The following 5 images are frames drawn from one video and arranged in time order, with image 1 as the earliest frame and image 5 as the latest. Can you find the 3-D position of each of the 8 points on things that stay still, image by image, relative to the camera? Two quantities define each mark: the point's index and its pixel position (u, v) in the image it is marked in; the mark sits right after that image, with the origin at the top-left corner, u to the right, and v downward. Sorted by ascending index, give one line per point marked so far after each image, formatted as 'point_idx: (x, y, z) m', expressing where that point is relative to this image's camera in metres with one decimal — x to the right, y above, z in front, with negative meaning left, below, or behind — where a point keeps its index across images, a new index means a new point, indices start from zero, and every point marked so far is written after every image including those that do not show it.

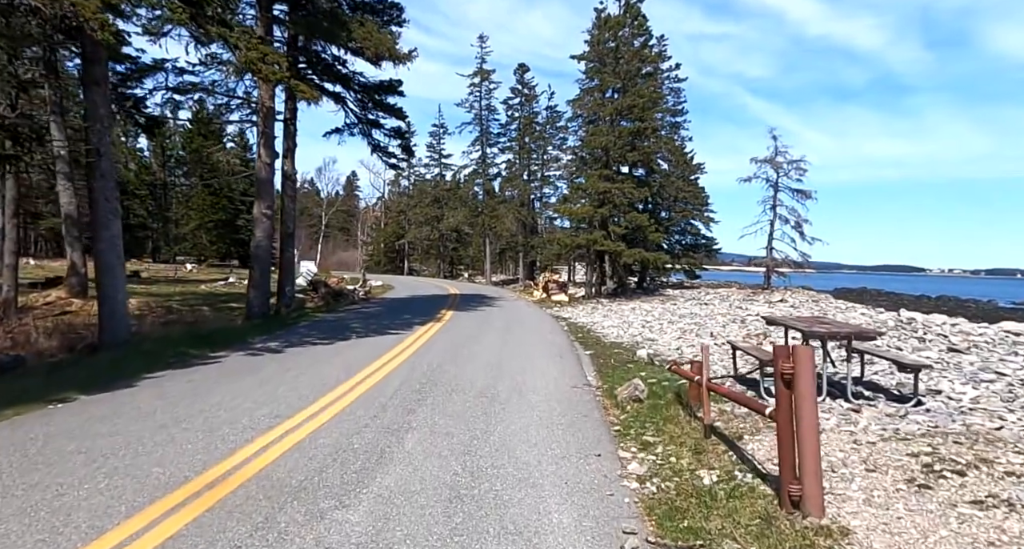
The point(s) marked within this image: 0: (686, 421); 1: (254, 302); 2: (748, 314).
0: (+2.0, -1.6, +6.3) m
1: (-7.3, -0.8, +15.8) m
2: (+7.5, -1.3, +17.7) m
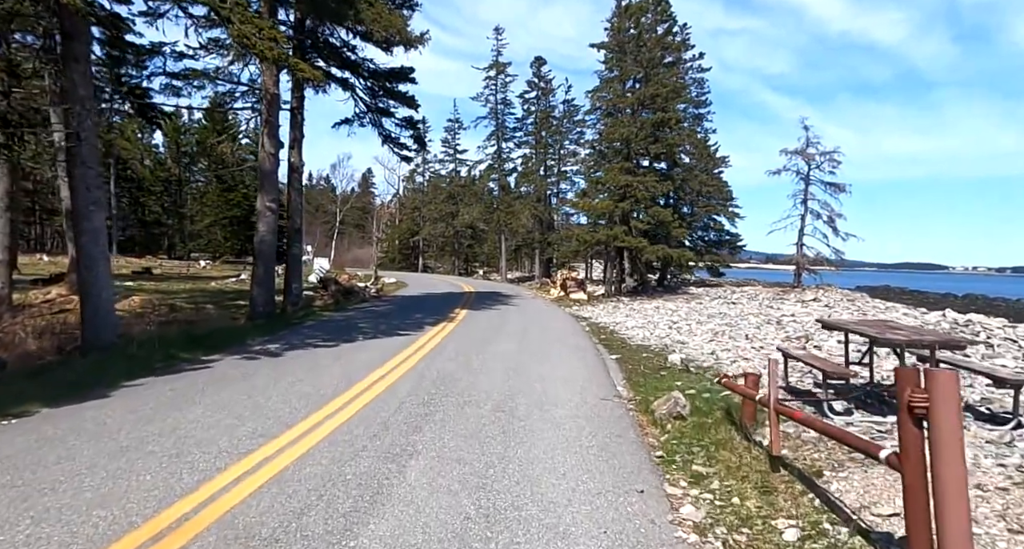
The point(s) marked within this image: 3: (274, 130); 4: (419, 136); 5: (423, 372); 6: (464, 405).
0: (+2.2, -1.6, +5.3) m
1: (-6.8, -0.7, +15.1) m
2: (+8.0, -1.2, +16.5) m
3: (-6.4, +3.8, +15.0) m
4: (-3.2, +4.7, +19.3) m
5: (-1.4, -1.5, +8.7) m
6: (-0.6, -1.6, +7.0) m
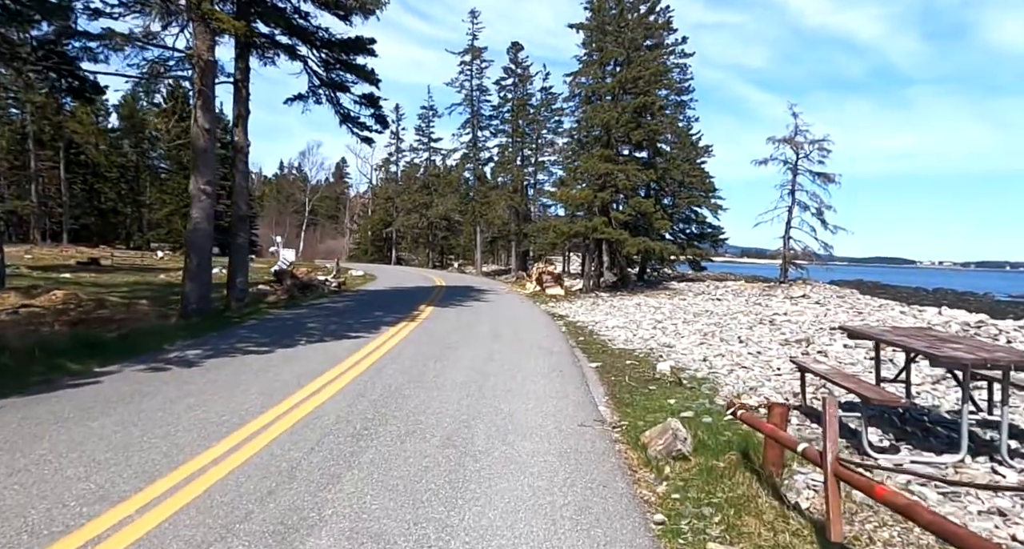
0: (+1.8, -1.6, +3.9) m
1: (-7.6, -0.5, +13.3) m
2: (+7.2, -1.1, +15.3) m
3: (-7.1, +4.0, +13.1) m
4: (-4.1, +5.0, +17.5) m
5: (-1.9, -1.5, +7.2) m
6: (-1.0, -1.6, +5.5) m
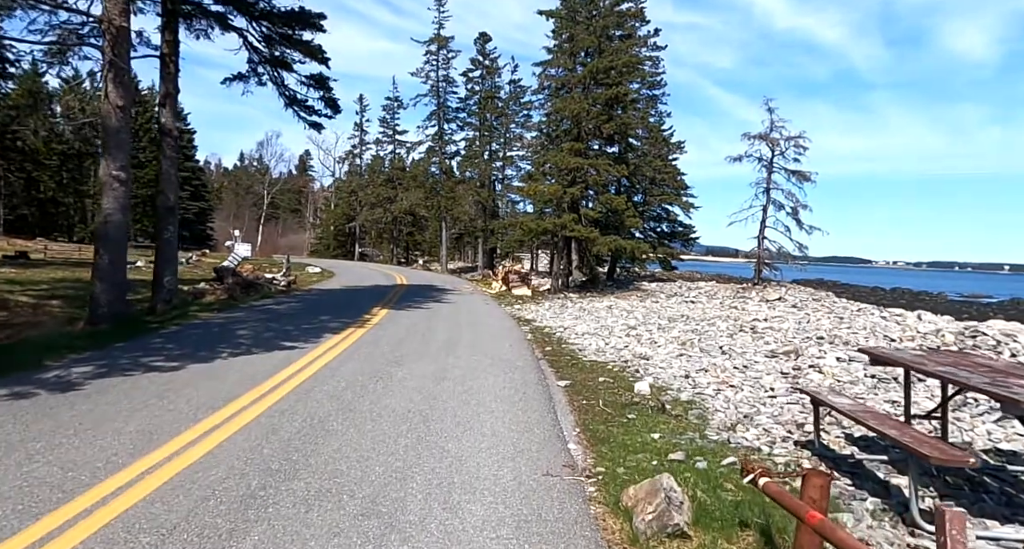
0: (+1.5, -1.7, +2.7) m
1: (-8.4, -0.5, +11.5) m
2: (+6.2, -1.1, +14.4) m
3: (-7.9, +4.0, +11.4) m
4: (-5.1, +5.0, +16.0) m
5: (-2.4, -1.5, +5.8) m
6: (-1.5, -1.7, +4.1) m
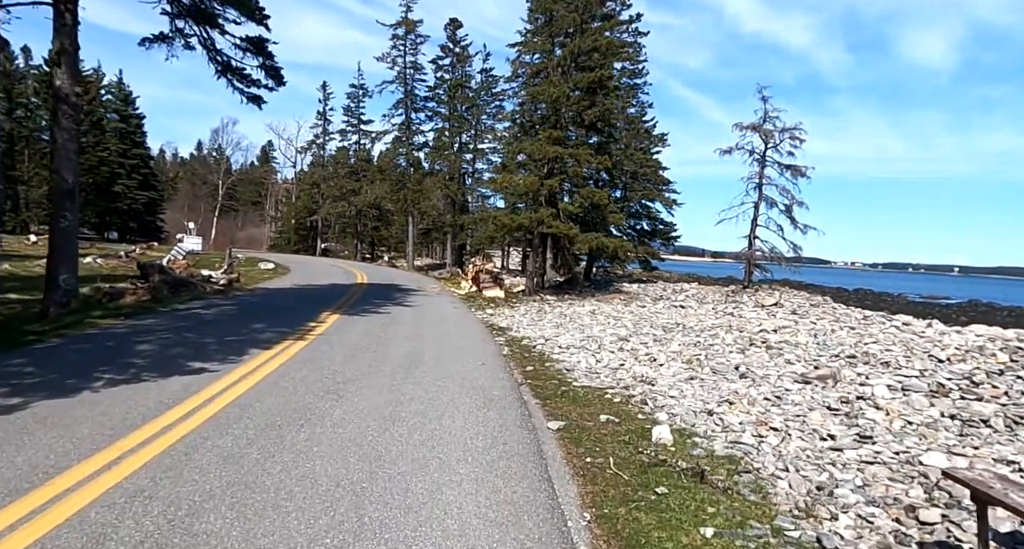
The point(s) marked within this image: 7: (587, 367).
0: (+1.5, -1.8, +0.7) m
1: (-8.8, -0.5, +9.0) m
2: (+5.6, -1.2, +12.6) m
3: (-8.3, +4.0, +8.9) m
4: (-5.8, +5.0, +13.6) m
5: (-2.5, -1.6, +3.6) m
6: (-1.5, -1.7, +2.0) m
7: (+1.2, -1.5, +9.2) m
